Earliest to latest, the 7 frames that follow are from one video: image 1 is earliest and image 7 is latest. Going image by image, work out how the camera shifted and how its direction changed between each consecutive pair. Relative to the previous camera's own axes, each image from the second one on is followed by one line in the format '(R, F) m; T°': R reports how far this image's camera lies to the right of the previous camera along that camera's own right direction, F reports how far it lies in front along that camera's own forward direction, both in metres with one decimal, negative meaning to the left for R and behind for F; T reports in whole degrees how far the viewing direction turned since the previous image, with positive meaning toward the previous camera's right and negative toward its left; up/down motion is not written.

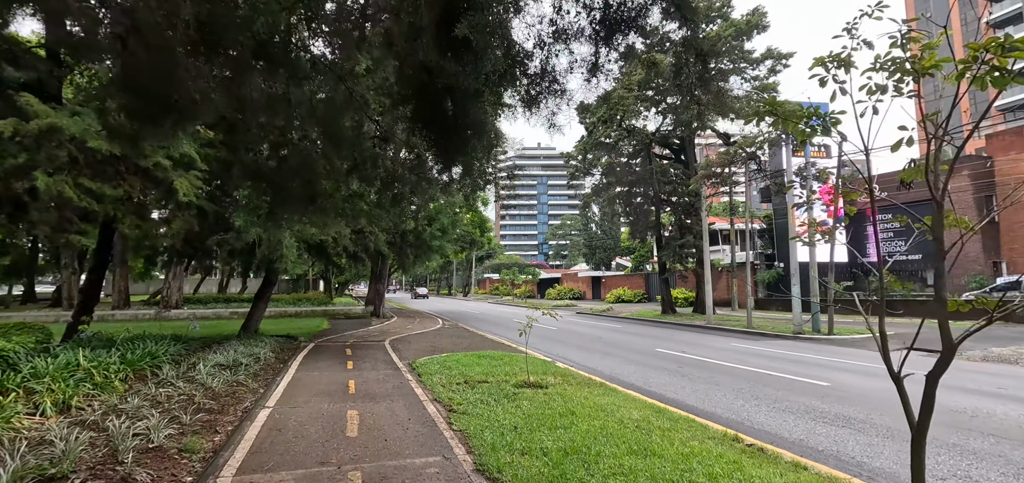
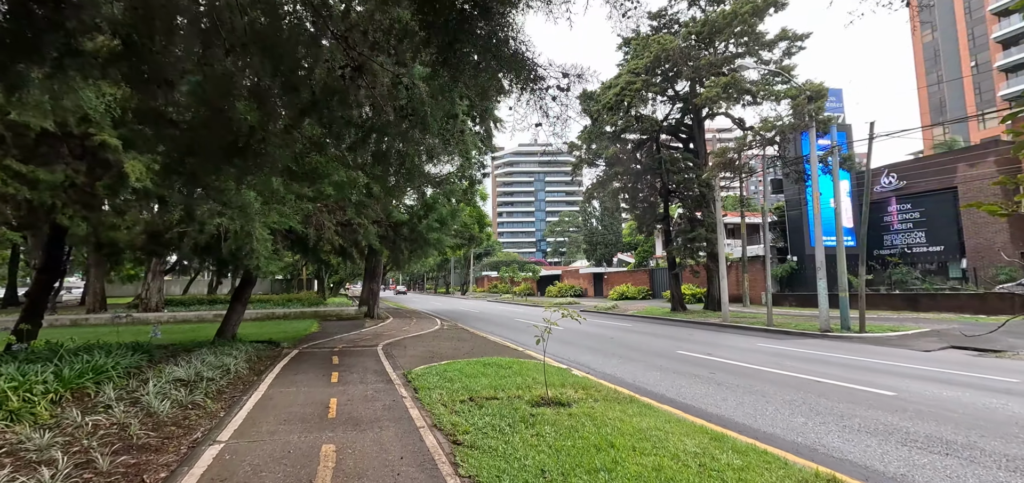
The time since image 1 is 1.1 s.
(-0.2, +1.3) m; 0°
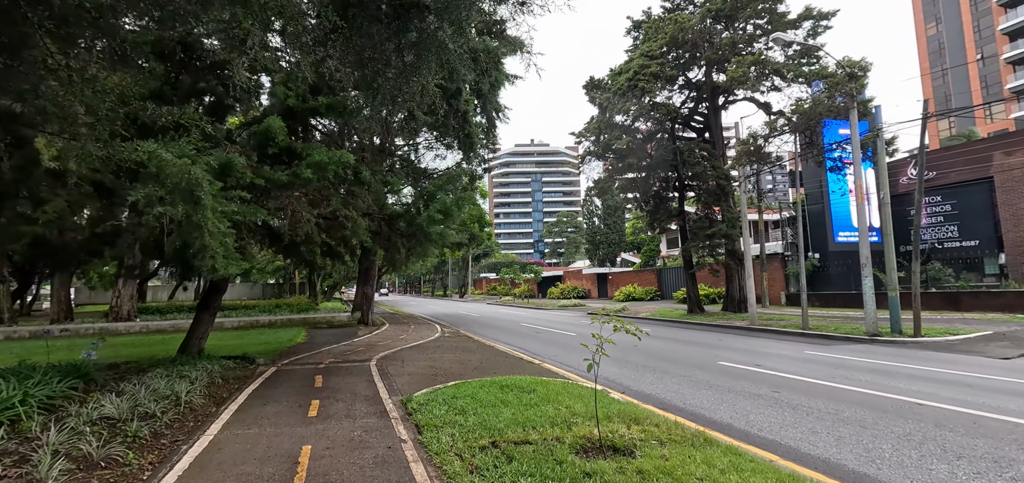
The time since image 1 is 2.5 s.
(-0.4, +1.6) m; 0°
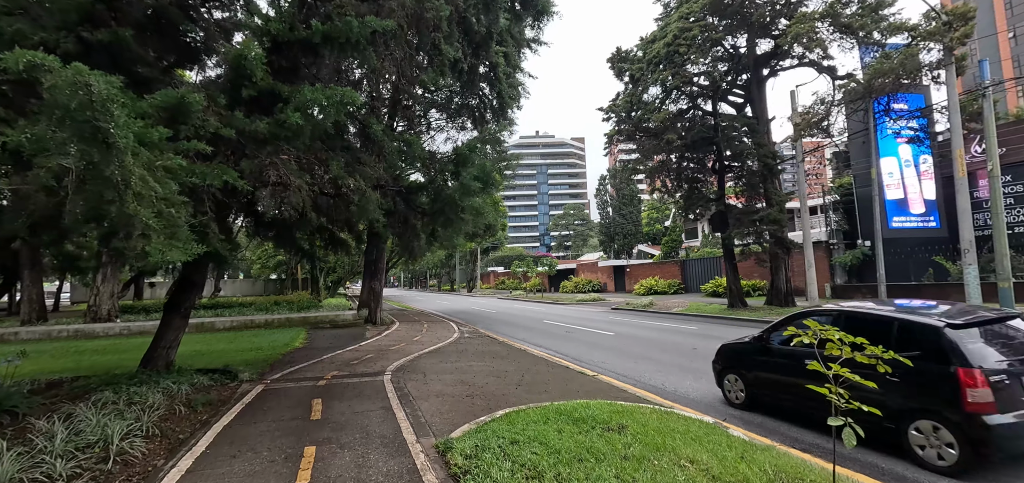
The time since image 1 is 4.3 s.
(-0.8, +2.1) m; 0°
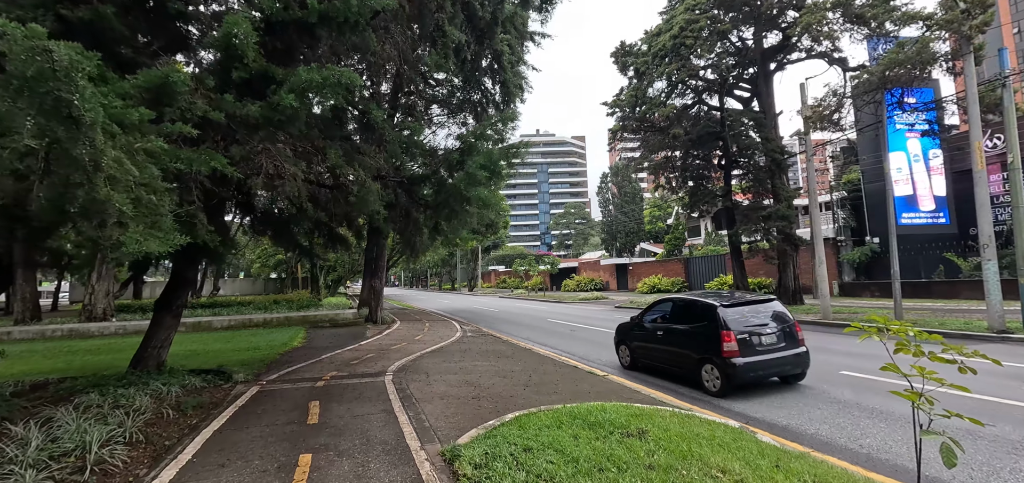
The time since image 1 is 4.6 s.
(-0.1, +0.3) m; 0°
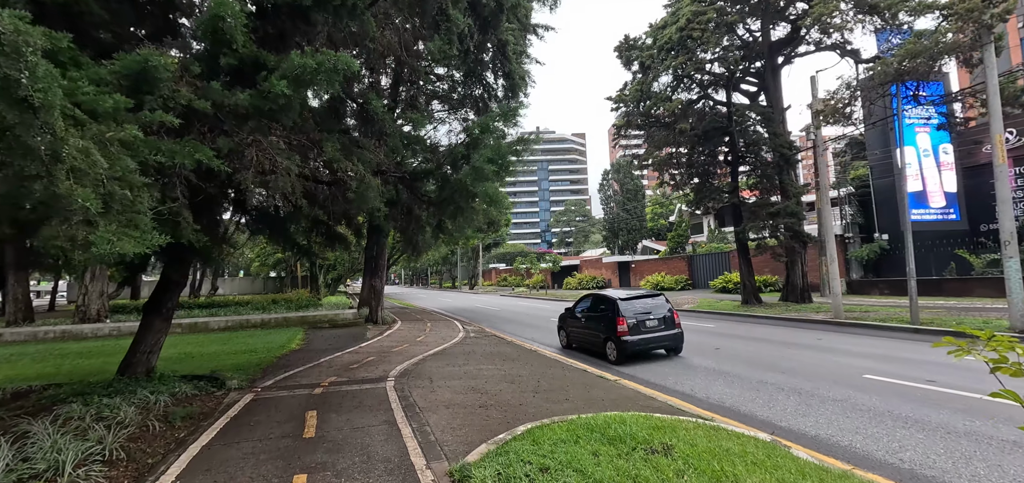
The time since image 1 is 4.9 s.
(-0.1, +0.4) m; 0°
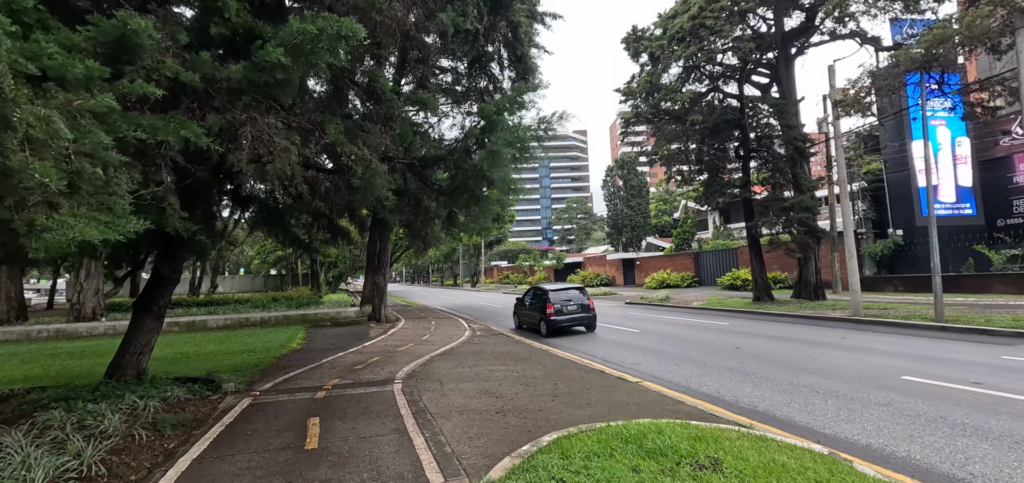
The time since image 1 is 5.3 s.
(-0.2, +0.5) m; 0°
